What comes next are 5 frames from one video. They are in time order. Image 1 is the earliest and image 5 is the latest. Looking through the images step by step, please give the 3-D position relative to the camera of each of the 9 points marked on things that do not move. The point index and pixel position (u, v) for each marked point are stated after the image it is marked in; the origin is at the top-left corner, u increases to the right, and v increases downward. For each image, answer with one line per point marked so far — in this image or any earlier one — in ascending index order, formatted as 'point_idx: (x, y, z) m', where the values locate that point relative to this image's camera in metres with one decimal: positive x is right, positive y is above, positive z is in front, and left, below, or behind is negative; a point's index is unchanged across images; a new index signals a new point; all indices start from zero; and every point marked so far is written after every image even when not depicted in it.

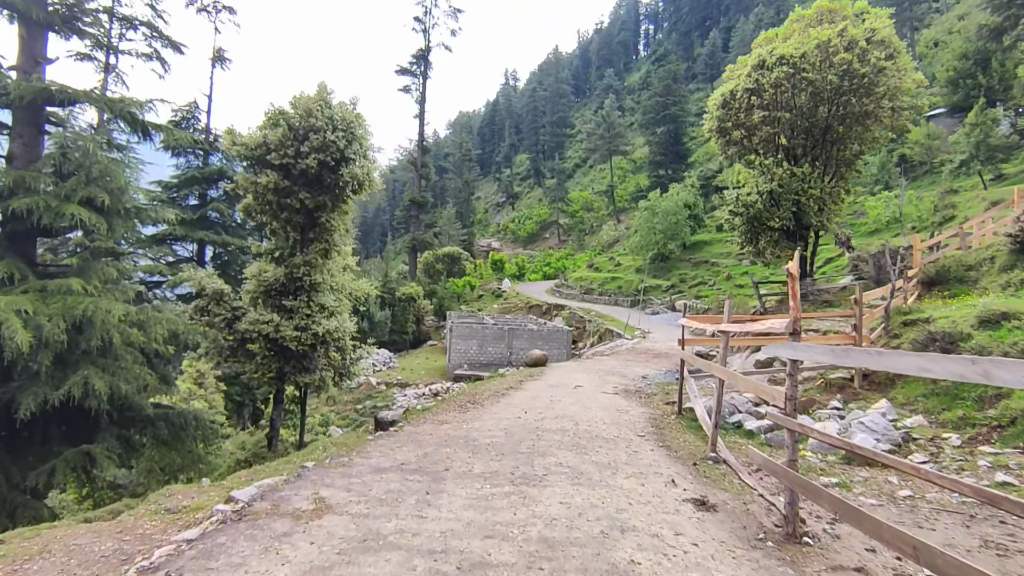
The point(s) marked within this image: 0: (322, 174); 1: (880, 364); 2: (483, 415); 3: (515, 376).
0: (-3.4, +2.1, +10.5) m
1: (+2.4, -0.5, +3.7) m
2: (-0.5, -2.2, +9.9) m
3: (+0.1, -2.4, +16.2) m
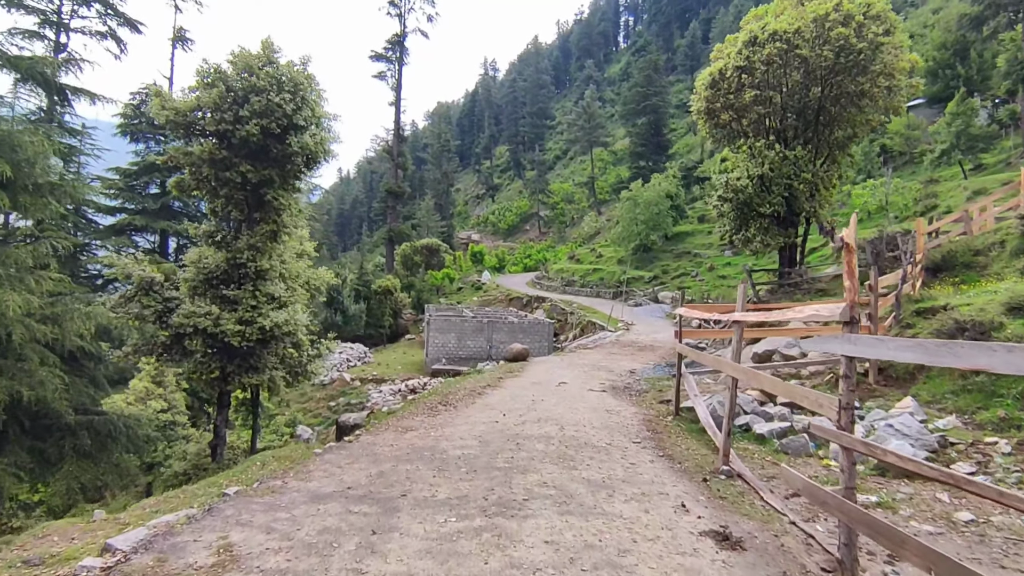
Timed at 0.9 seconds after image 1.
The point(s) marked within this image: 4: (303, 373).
0: (-3.8, +2.3, +9.1) m
1: (+2.2, -0.3, +2.6) m
2: (-0.8, -1.9, +8.7) m
3: (-0.5, -2.2, +15.0) m
4: (-4.5, -1.8, +11.9) m
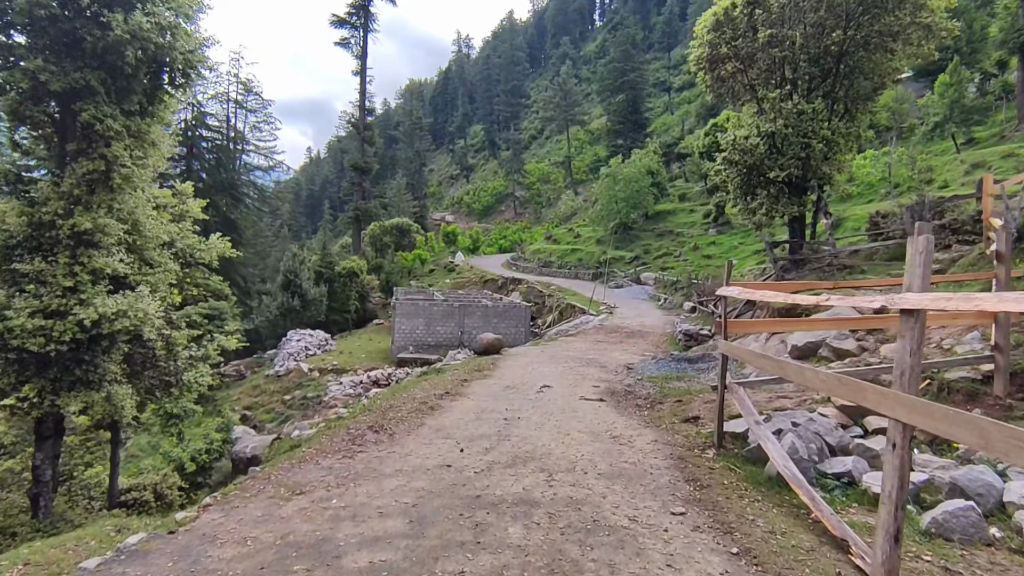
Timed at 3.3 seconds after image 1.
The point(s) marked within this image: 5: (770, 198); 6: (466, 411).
0: (-4.3, +2.5, +5.8) m
1: (+2.1, -0.2, -0.4) m
2: (-1.2, -1.7, +5.6) m
3: (-1.1, -1.7, +11.9) m
4: (-5.0, -1.5, +8.6) m
5: (+7.9, +2.8, +17.8) m
6: (-0.6, -1.7, +7.9) m
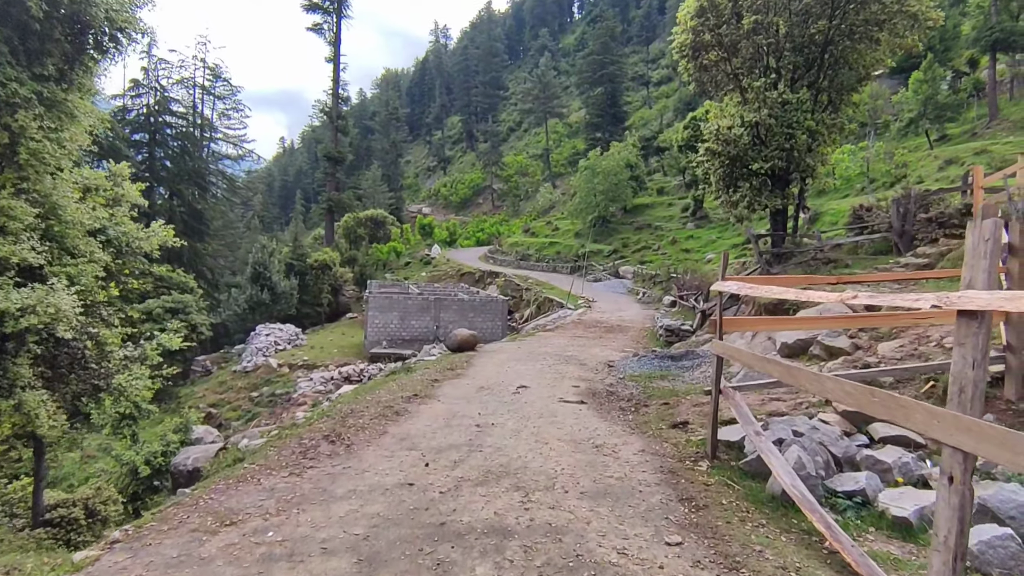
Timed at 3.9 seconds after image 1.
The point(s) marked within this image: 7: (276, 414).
0: (-4.5, +2.6, +4.9) m
1: (+2.1, -0.2, -1.0) m
2: (-1.4, -1.6, +4.9) m
3: (-1.6, -1.5, +11.2) m
4: (-5.3, -1.4, +7.8) m
5: (+7.2, +2.9, +17.4) m
6: (-1.0, -1.6, +7.2) m
7: (-8.1, -4.3, +20.0) m
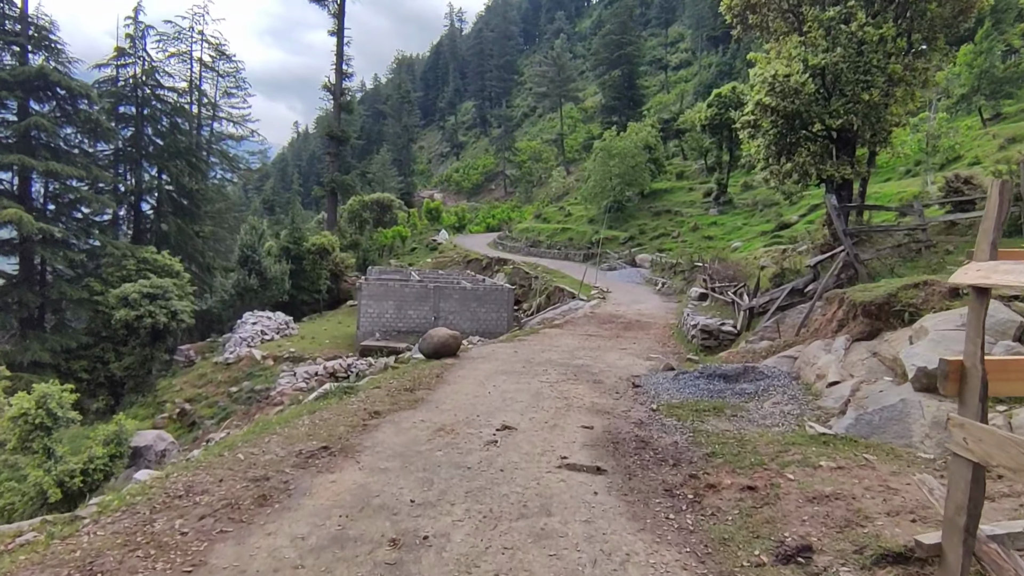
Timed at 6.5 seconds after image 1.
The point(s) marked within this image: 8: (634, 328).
0: (-4.8, +2.7, +1.6) m
1: (+1.6, -0.3, -4.4) m
2: (-1.8, -1.5, +1.6) m
3: (-1.8, -1.4, +8.0) m
4: (-5.6, -1.2, +4.6) m
5: (+7.2, +3.1, +13.8) m
6: (-1.2, -1.5, +3.9) m
7: (-8.1, -3.9, +16.9) m
8: (+3.5, -1.2, +17.0) m
